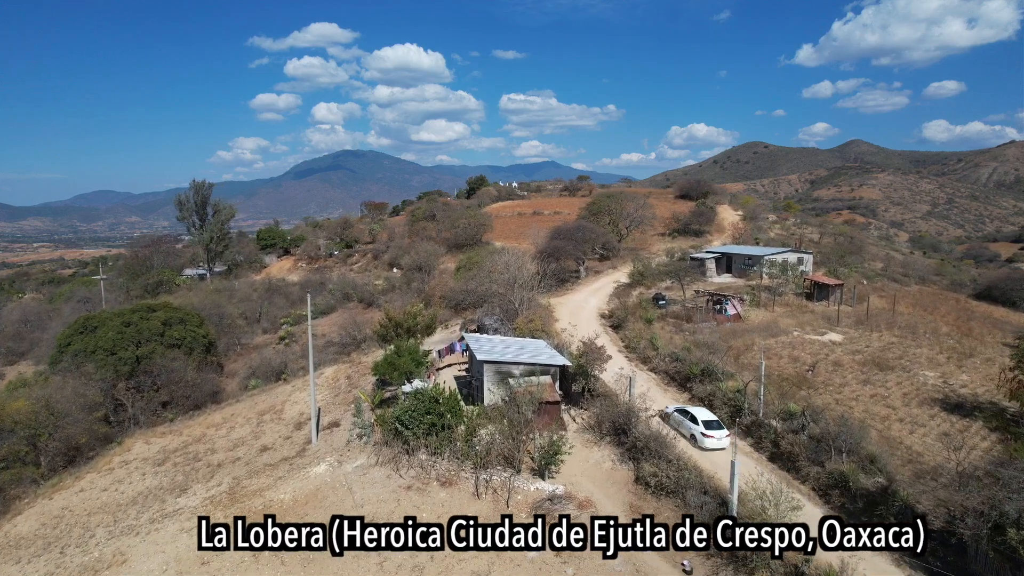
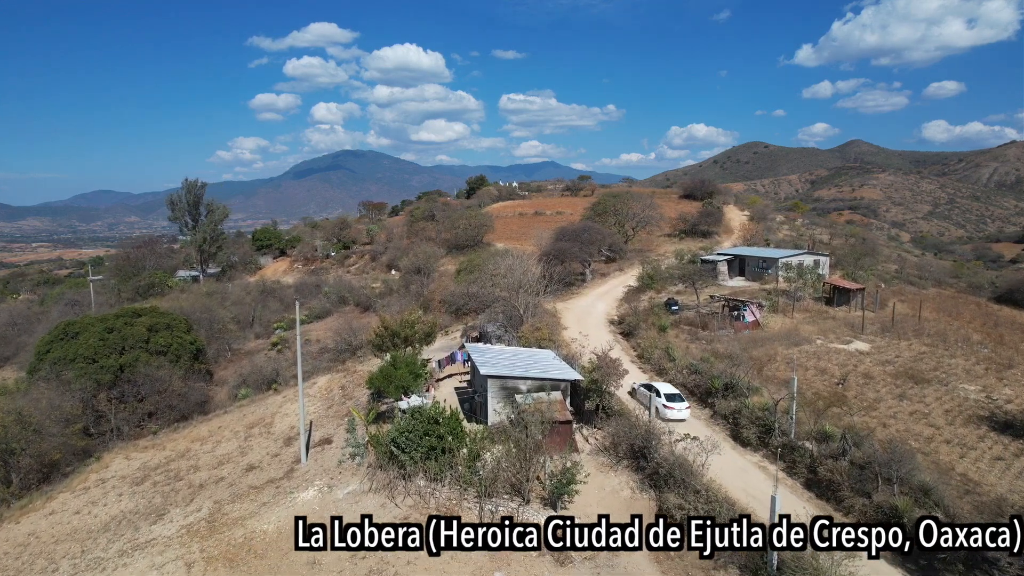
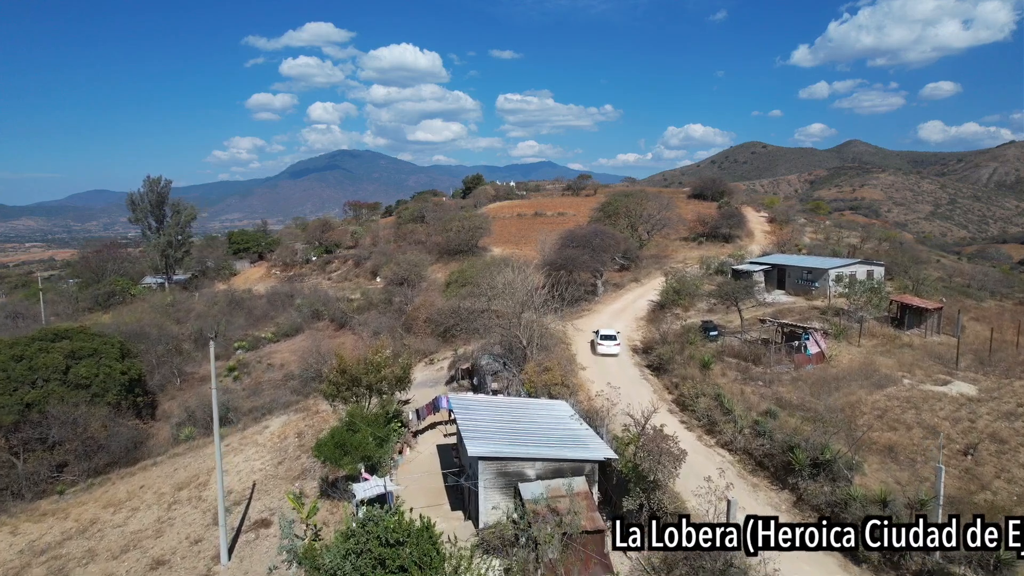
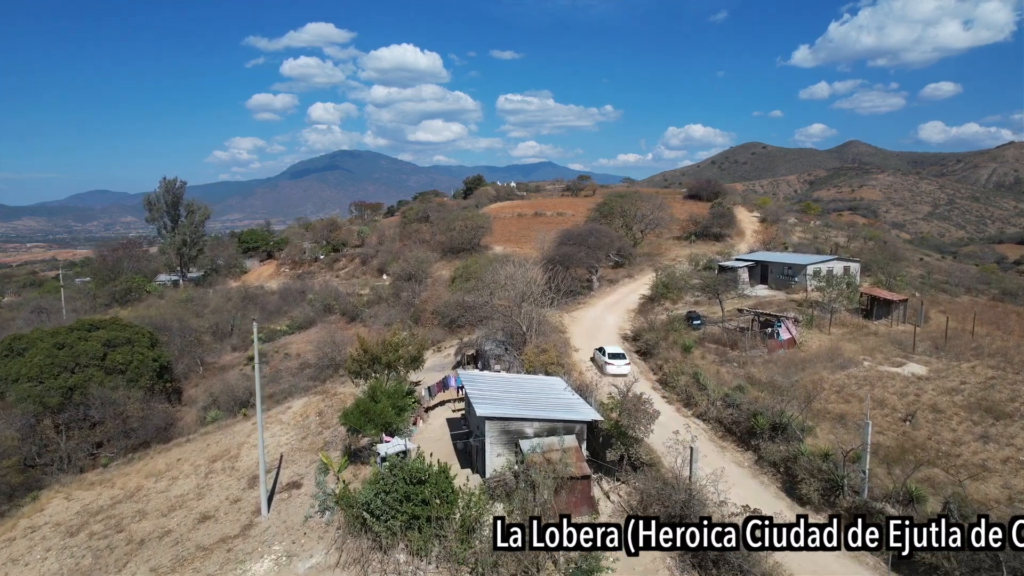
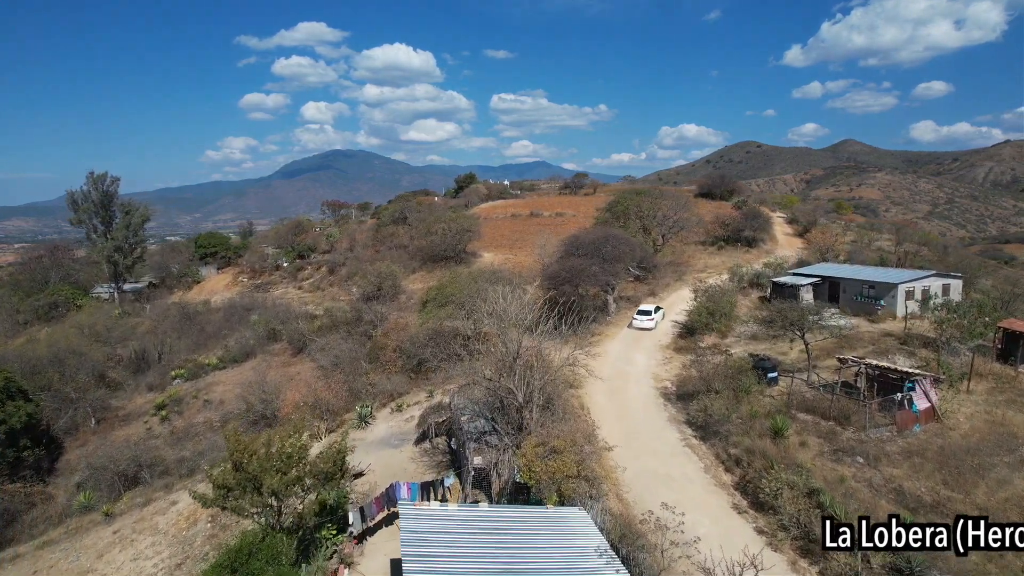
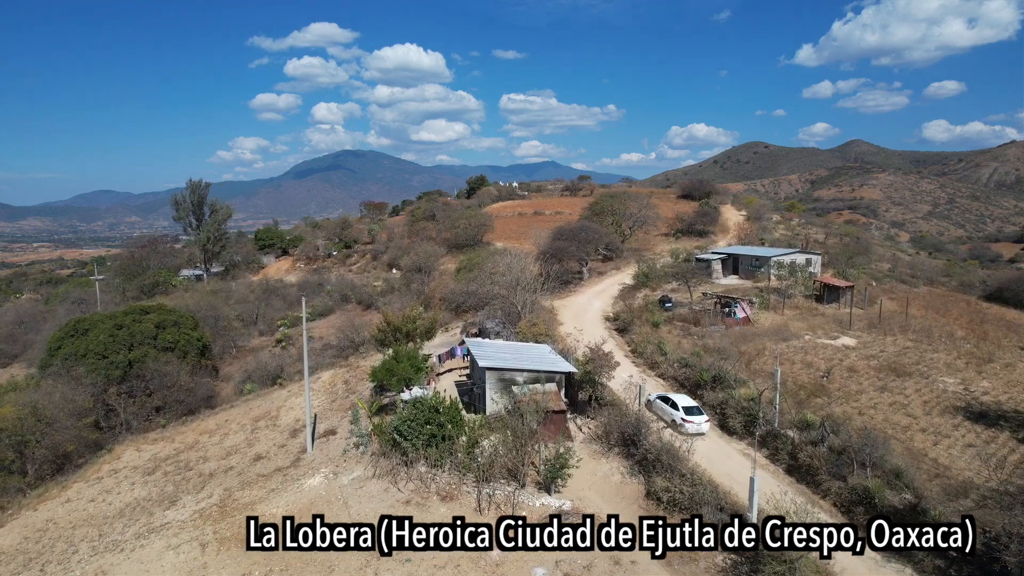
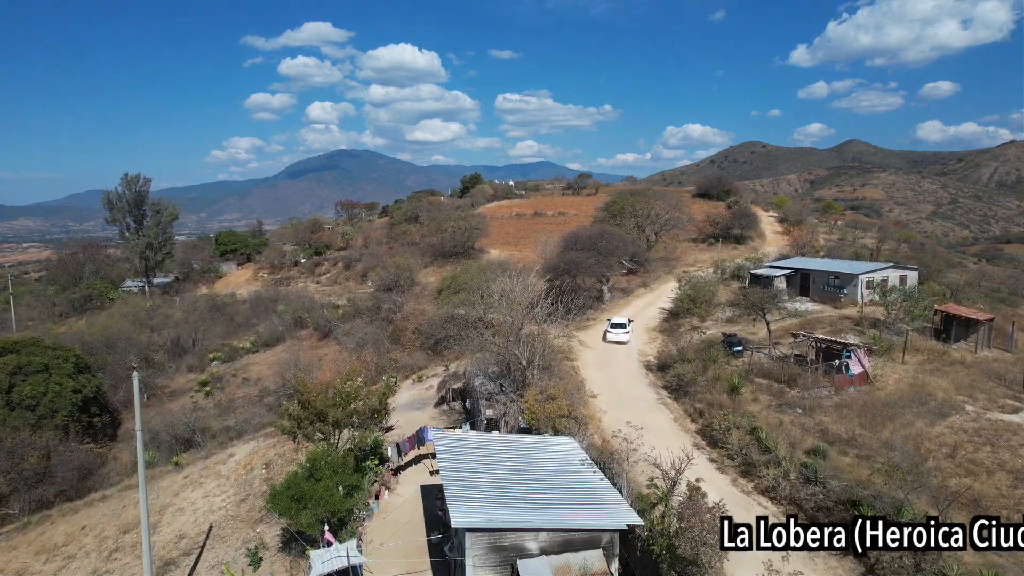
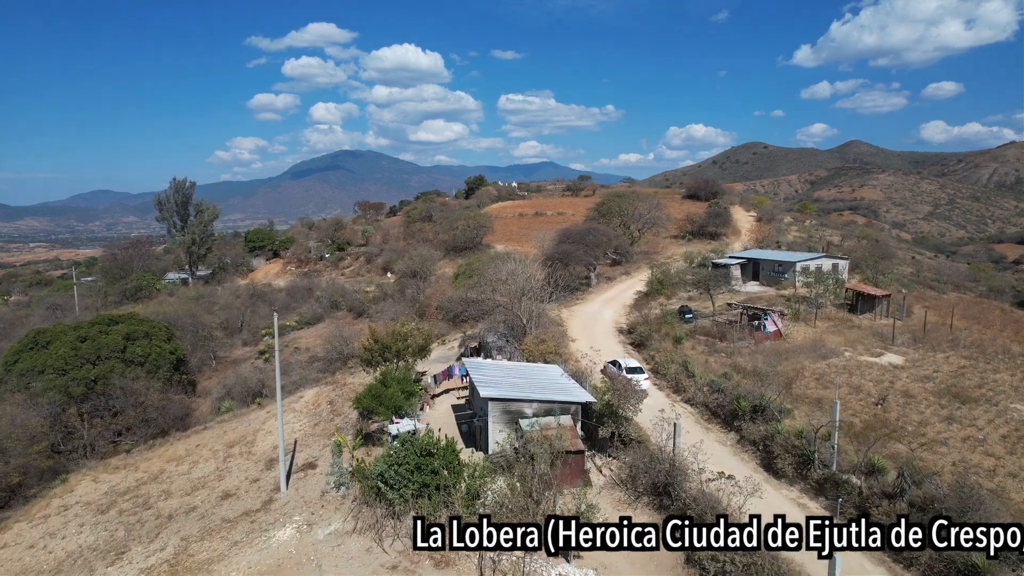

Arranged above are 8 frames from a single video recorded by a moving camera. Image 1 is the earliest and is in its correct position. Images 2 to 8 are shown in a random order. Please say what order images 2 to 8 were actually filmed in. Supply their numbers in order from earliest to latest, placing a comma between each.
6, 2, 8, 4, 3, 7, 5
